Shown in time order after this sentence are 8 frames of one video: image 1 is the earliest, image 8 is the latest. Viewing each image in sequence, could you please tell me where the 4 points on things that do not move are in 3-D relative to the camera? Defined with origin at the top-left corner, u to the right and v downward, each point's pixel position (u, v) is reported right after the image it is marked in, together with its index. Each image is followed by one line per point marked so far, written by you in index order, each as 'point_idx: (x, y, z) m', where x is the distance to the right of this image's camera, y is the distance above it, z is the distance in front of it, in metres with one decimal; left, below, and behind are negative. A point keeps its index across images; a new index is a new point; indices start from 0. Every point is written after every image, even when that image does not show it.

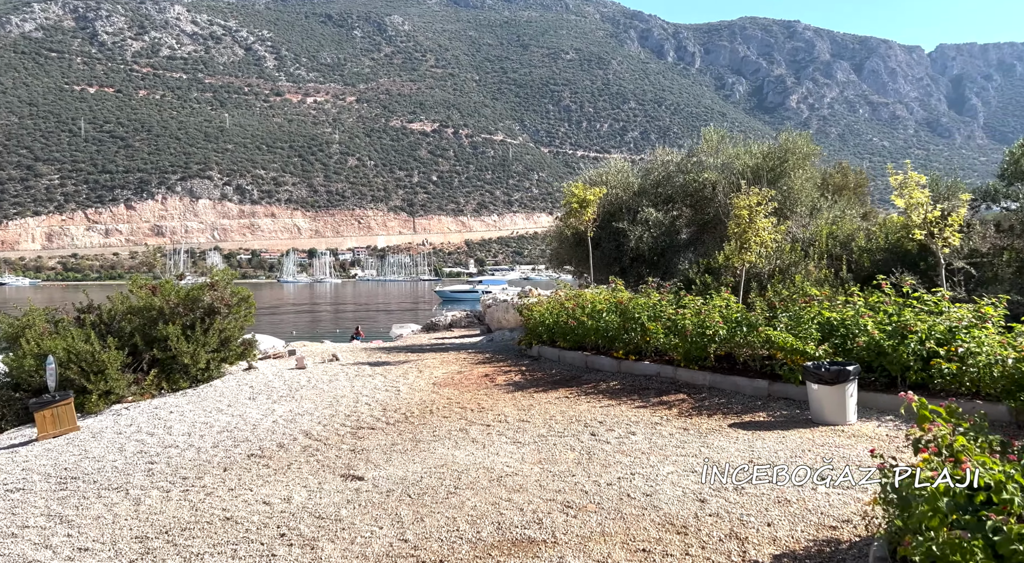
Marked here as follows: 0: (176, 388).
0: (-5.6, -1.8, +13.0) m
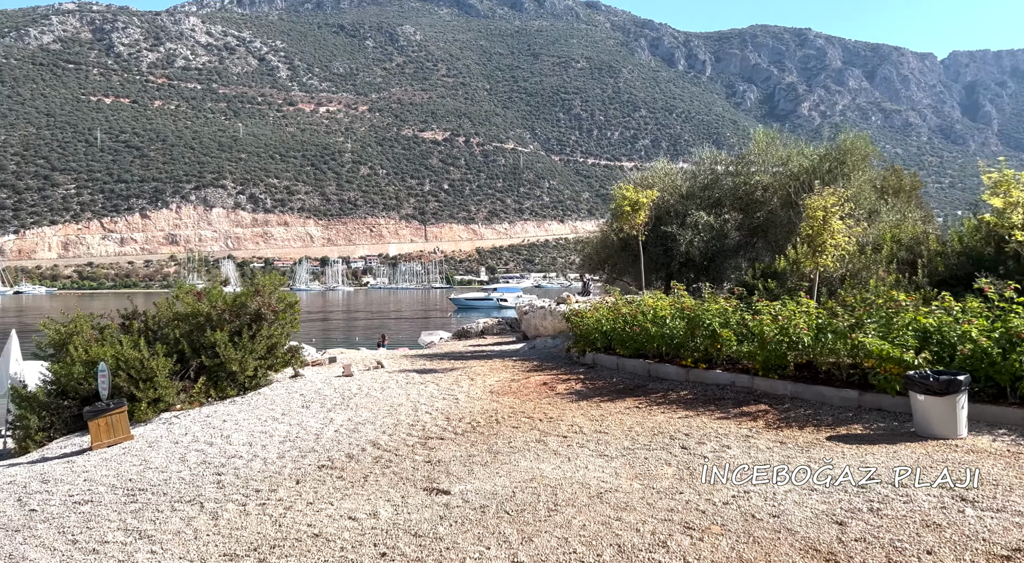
0: (-4.8, -1.9, +12.9) m
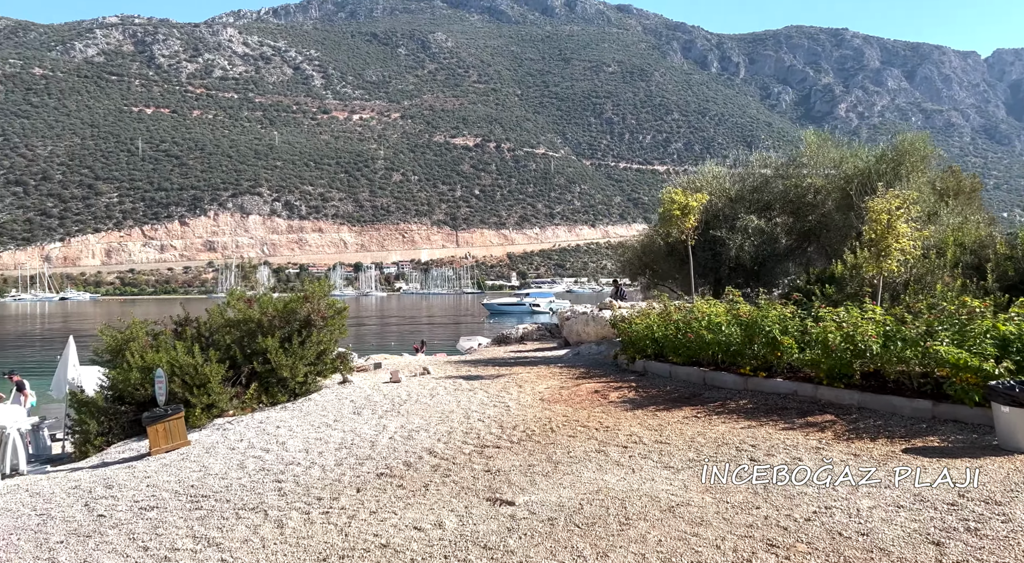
0: (-4.0, -2.0, +13.1) m
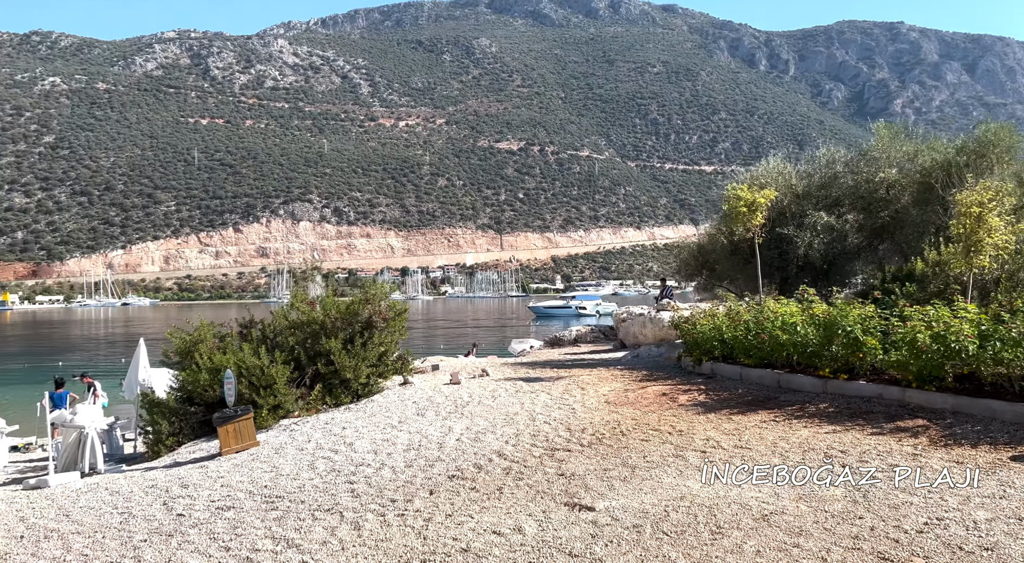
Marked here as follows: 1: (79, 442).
0: (-2.9, -2.0, +13.1) m
1: (-6.2, -2.3, +11.1) m
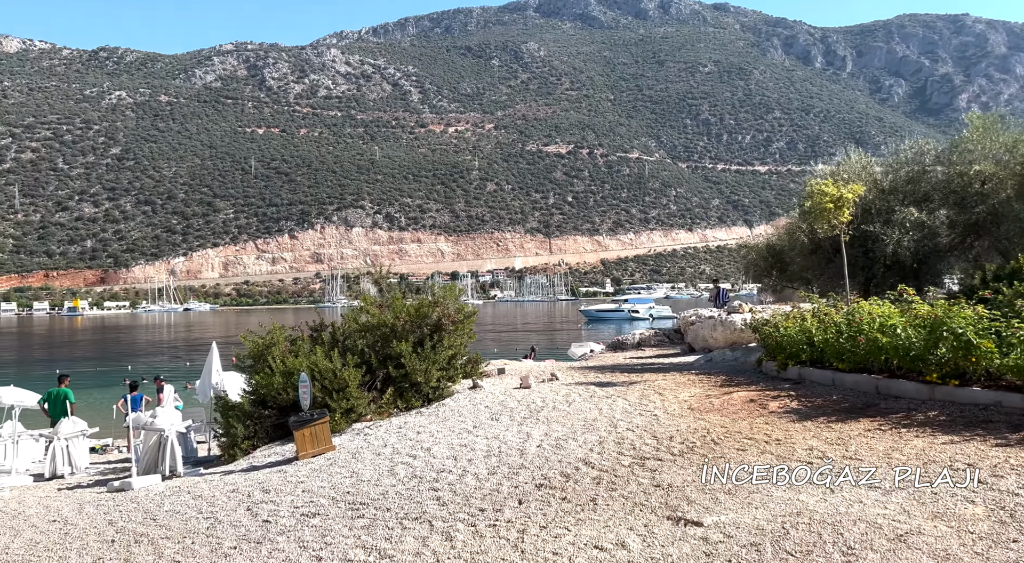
0: (-1.7, -2.1, +13.1) m
1: (-5.1, -2.4, +11.2) m
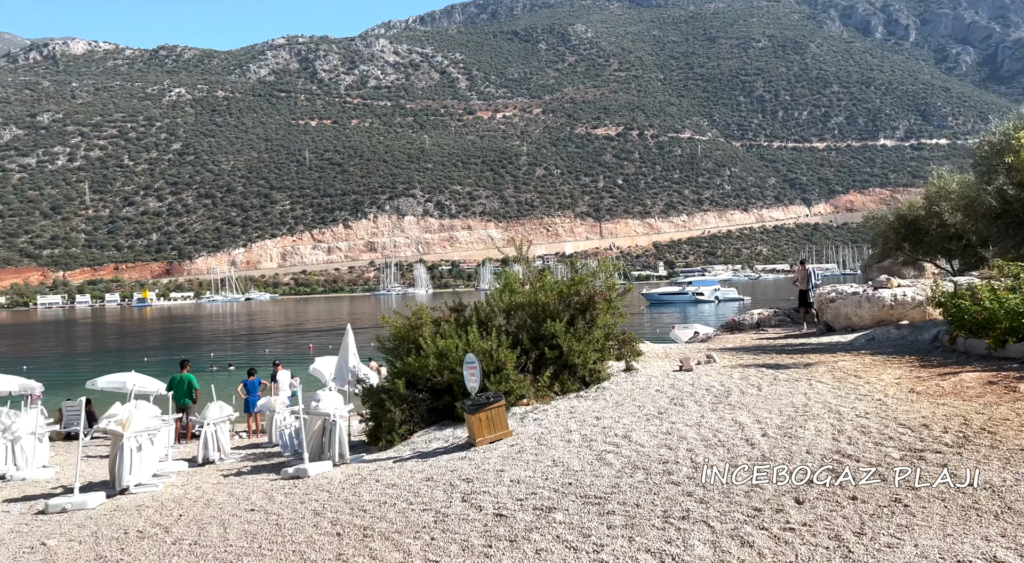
0: (+0.9, -1.7, +12.5) m
1: (-2.6, -2.1, +11.1) m
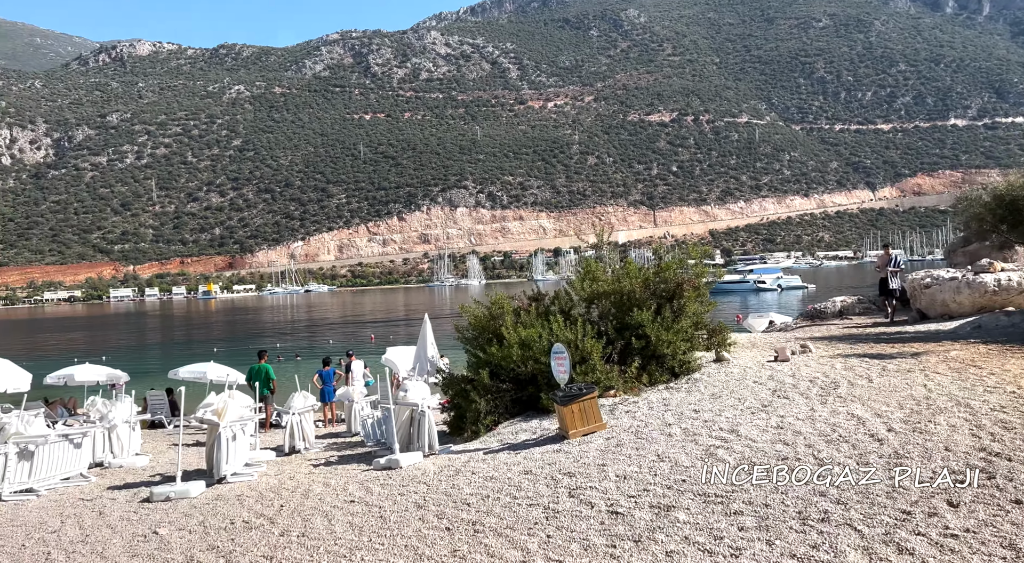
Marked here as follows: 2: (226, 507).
0: (+2.3, -1.6, +12.1) m
1: (-1.4, -2.0, +11.0) m
2: (-2.8, -2.2, +7.6) m
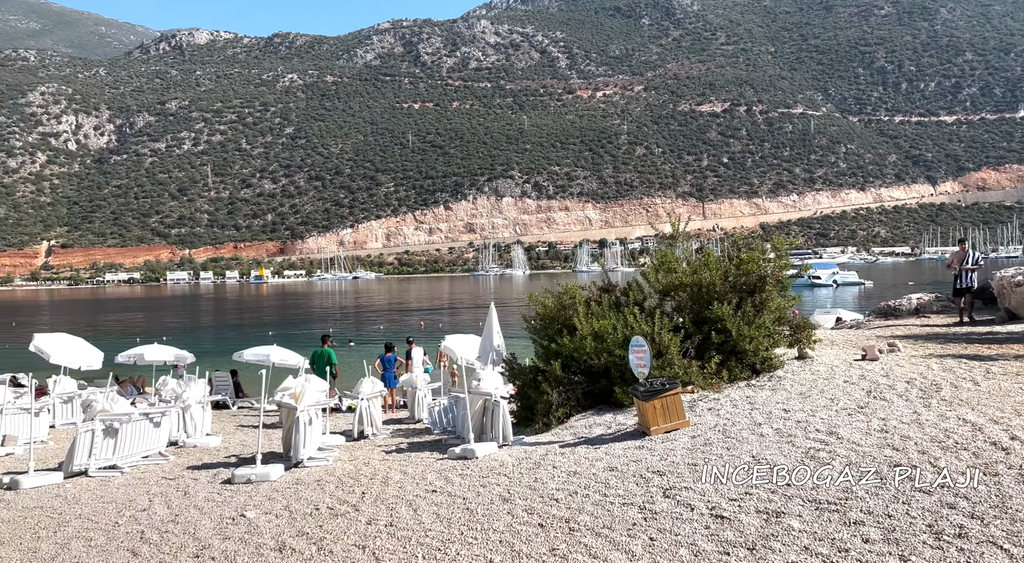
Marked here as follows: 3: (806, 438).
0: (+3.4, -1.4, +11.7) m
1: (-0.3, -1.8, +10.9) m
2: (-2.0, -2.0, +7.6) m
3: (+2.7, -1.4, +7.3) m
